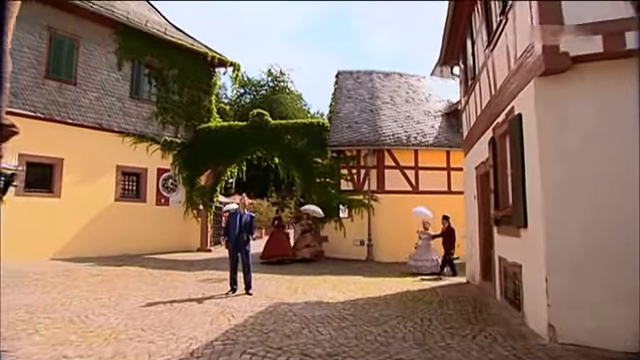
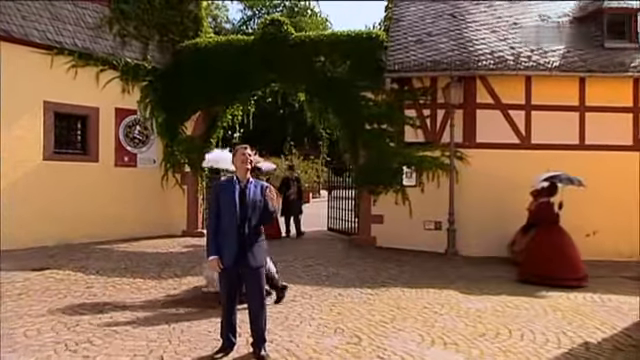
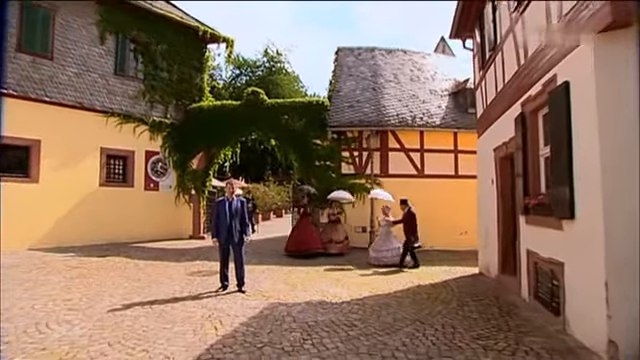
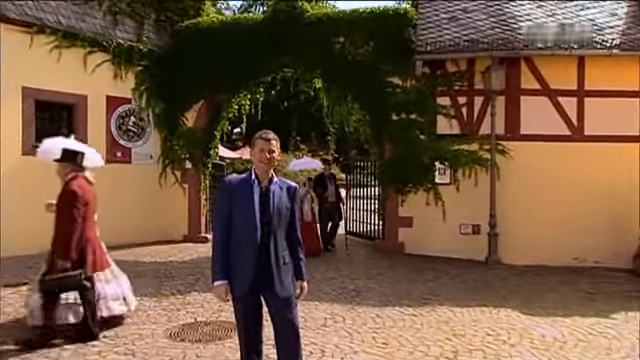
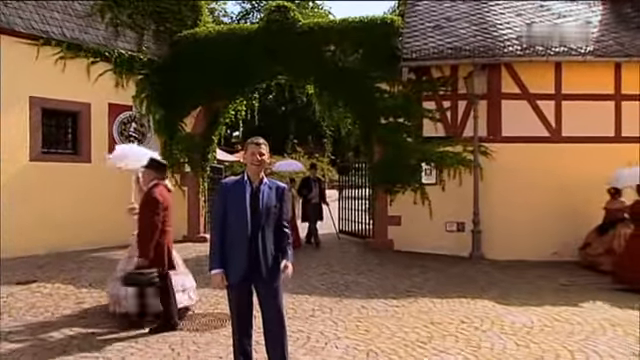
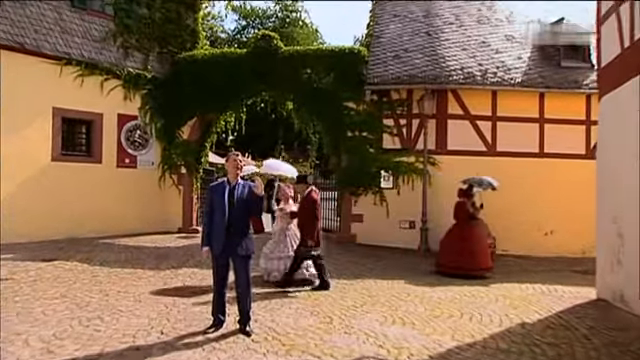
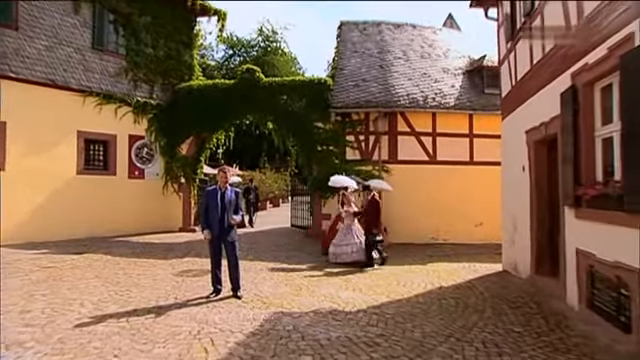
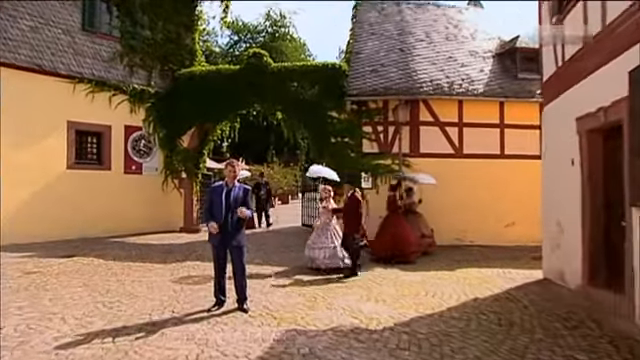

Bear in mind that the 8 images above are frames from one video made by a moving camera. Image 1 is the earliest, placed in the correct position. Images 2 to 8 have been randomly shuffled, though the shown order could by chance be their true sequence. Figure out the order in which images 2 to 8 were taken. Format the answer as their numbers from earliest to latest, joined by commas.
3, 7, 8, 6, 2, 5, 4
